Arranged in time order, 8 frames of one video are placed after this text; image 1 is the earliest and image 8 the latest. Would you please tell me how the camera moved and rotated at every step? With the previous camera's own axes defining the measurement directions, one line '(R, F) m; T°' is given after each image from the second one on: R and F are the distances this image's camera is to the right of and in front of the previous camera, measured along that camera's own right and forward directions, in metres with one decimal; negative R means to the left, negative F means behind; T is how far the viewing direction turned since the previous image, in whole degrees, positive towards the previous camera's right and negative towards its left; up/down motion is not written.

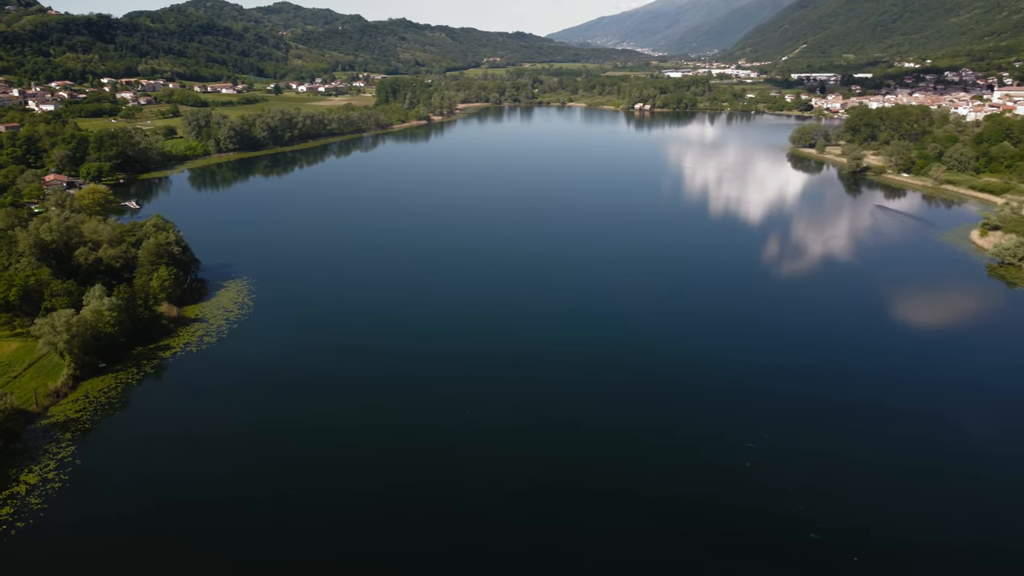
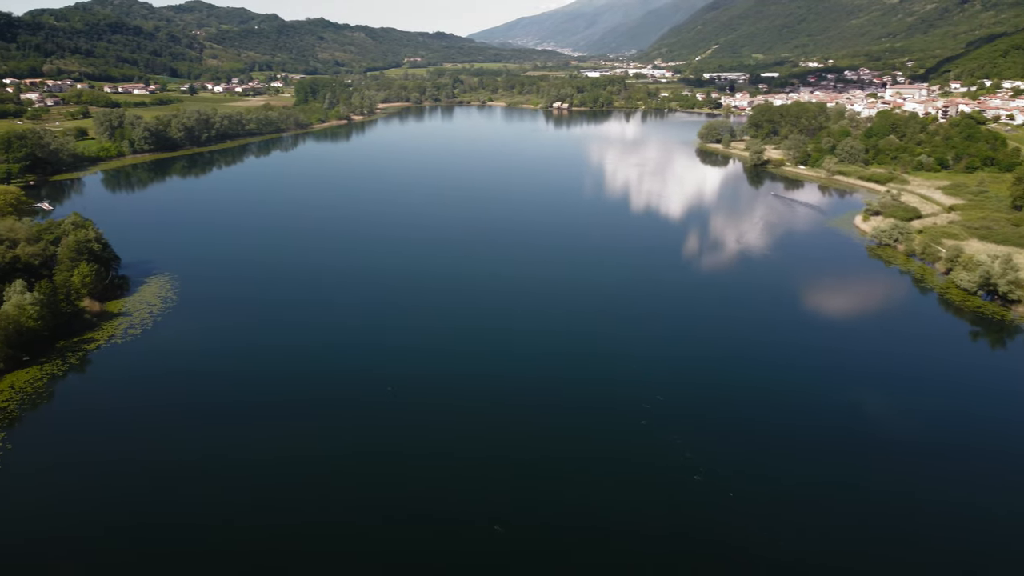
(+0.2, -1.1) m; +5°
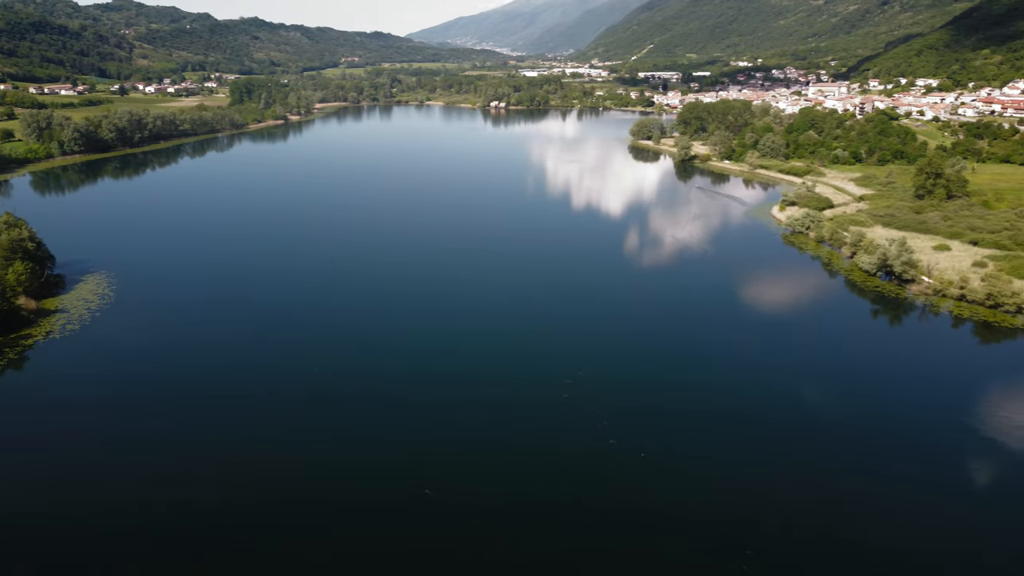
(+0.3, -0.9) m; +4°
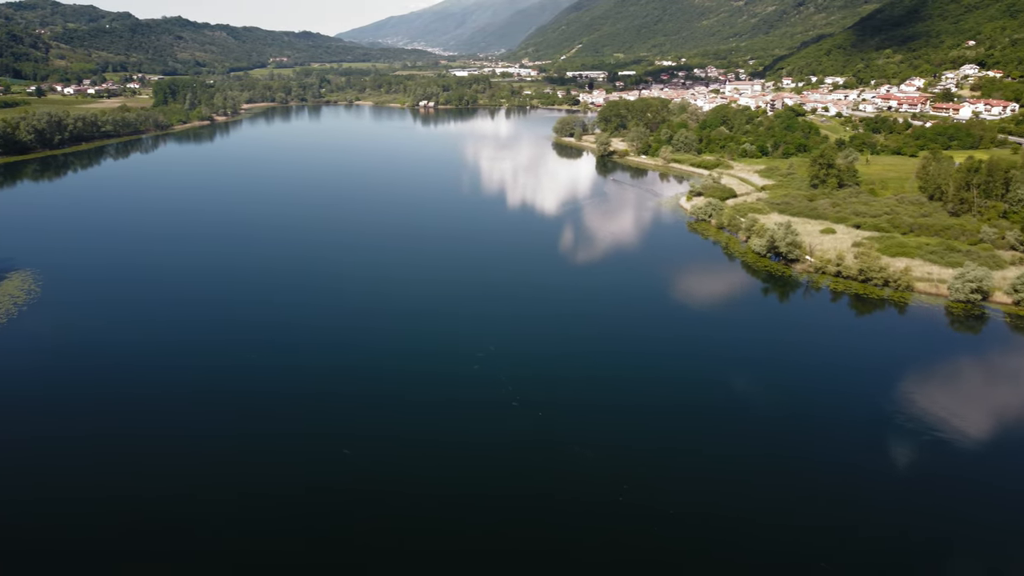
(+0.5, -1.3) m; +4°
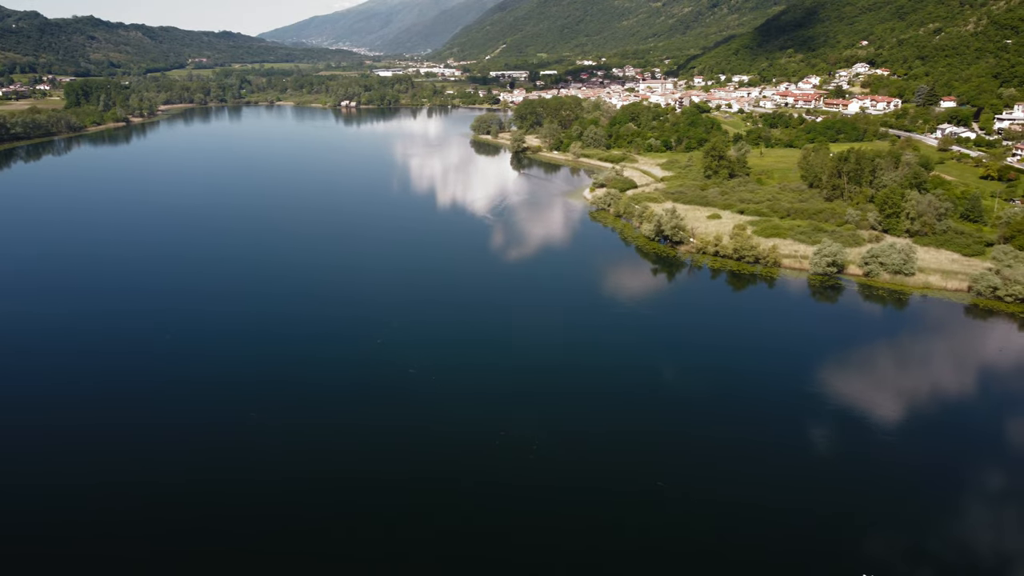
(+0.7, -1.6) m; +5°
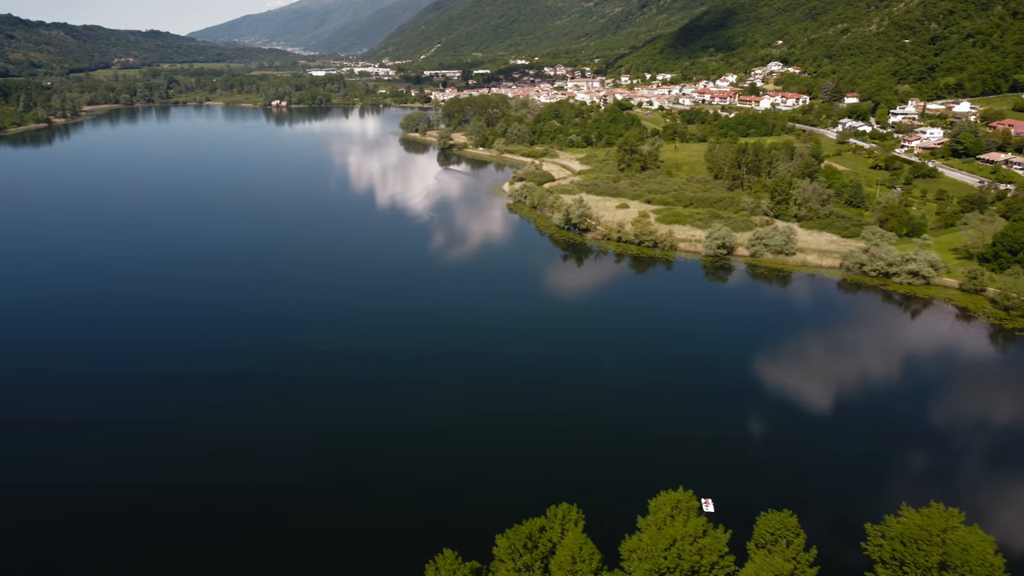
(+0.8, -1.4) m; +4°
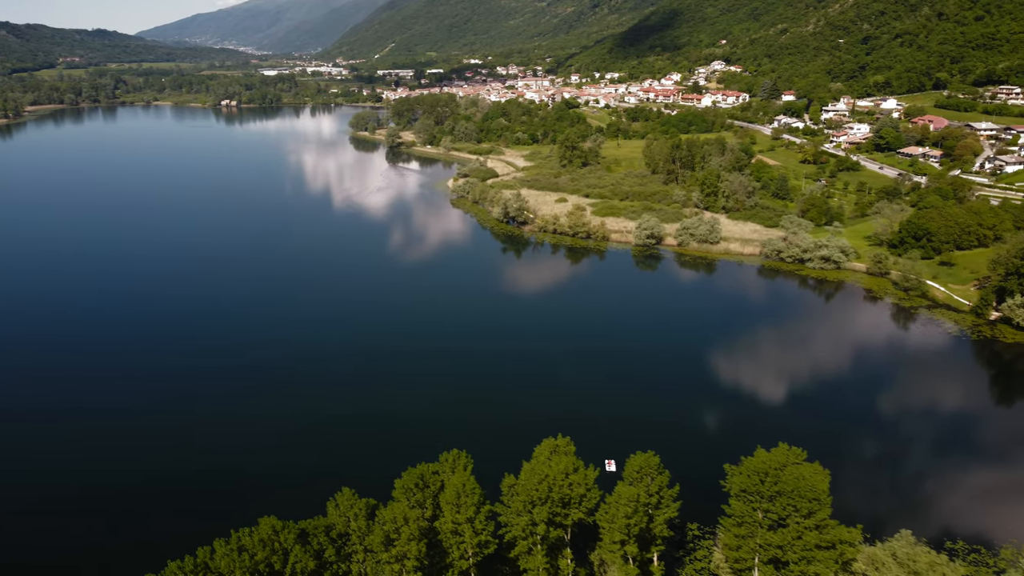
(+0.6, -0.9) m; +3°
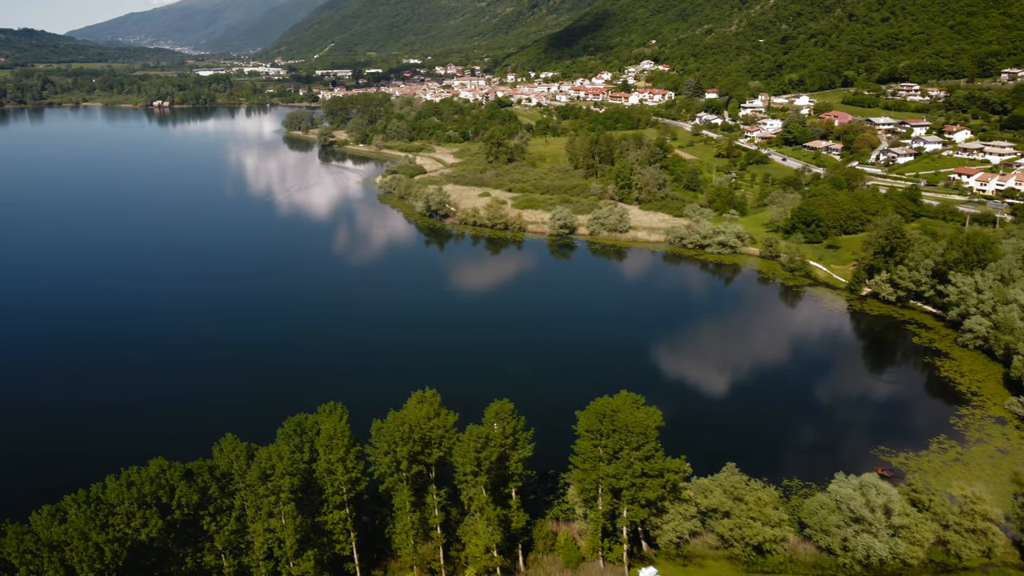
(+0.9, -1.1) m; +4°
